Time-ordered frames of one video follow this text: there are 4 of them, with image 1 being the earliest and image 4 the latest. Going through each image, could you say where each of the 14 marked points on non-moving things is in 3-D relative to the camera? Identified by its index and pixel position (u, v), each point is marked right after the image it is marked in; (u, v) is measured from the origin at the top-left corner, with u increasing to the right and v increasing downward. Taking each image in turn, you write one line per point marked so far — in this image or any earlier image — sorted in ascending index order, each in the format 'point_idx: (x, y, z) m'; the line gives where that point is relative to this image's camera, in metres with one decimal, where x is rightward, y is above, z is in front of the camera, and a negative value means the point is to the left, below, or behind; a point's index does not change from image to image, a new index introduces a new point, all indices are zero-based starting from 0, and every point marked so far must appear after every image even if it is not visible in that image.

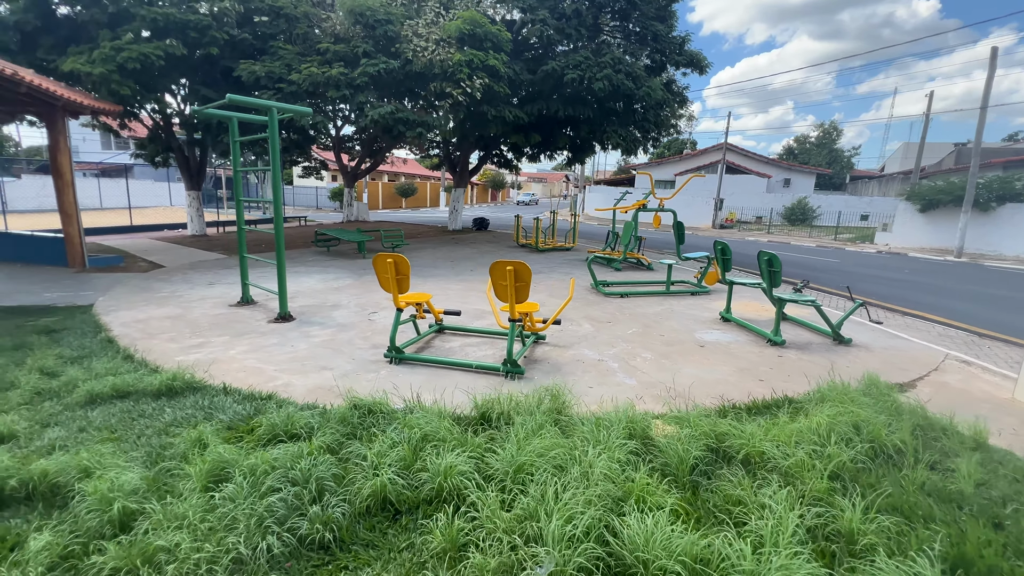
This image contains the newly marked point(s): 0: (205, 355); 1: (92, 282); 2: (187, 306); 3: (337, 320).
0: (-2.8, -0.6, +4.1) m
1: (-6.7, +0.1, +7.2) m
2: (-4.2, -0.2, +5.8) m
3: (-2.0, -0.4, +5.3) m
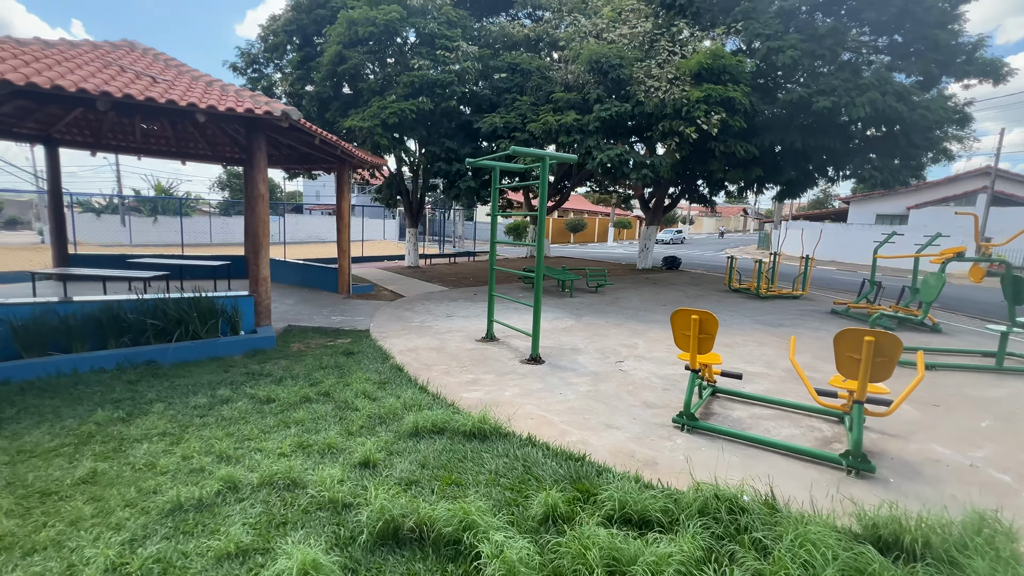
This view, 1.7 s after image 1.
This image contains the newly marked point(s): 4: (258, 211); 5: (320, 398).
0: (-0.2, -1.0, +4.2) m
1: (-2.9, -0.4, +8.5) m
2: (-1.0, -0.7, +6.3) m
3: (+0.8, -0.9, +5.1) m
4: (-3.3, +1.0, +5.9) m
5: (-1.8, -1.0, +4.2) m
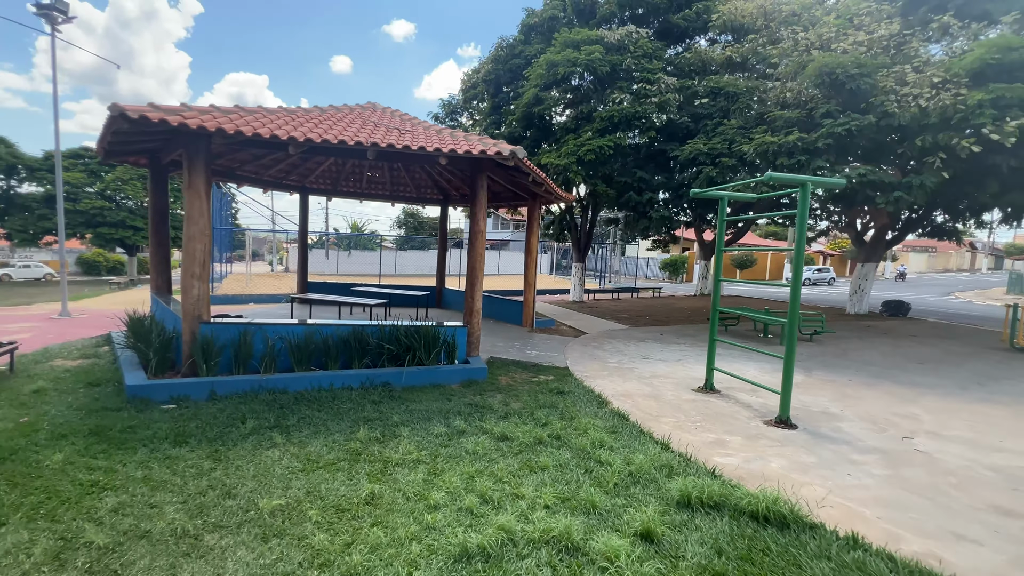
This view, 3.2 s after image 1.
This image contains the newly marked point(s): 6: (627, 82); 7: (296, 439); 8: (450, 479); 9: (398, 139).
0: (+1.8, -1.4, +3.5) m
1: (+0.6, -1.0, +8.5) m
2: (+1.8, -1.2, +5.7) m
3: (+3.2, -1.4, +4.1) m
4: (-0.5, +0.6, +6.2) m
5: (+0.4, -1.3, +3.9) m
6: (+2.2, +4.2, +9.1) m
7: (-2.0, -1.4, +4.1) m
8: (-0.5, -1.4, +3.3) m
9: (-1.4, +1.9, +5.6) m
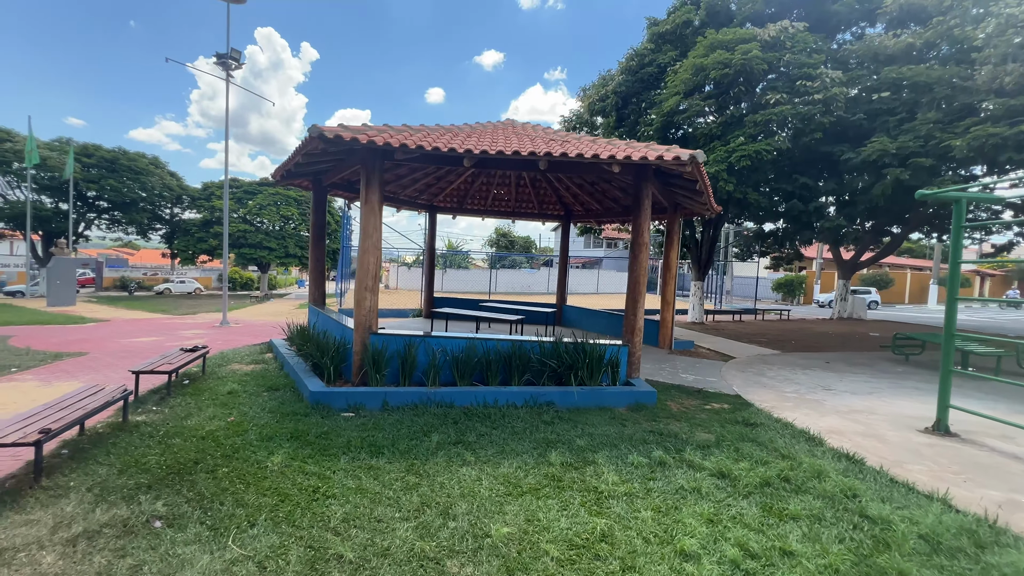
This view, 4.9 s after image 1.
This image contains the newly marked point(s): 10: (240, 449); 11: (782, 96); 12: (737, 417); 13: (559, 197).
0: (+3.4, -1.5, +2.7) m
1: (+3.1, -1.3, +7.8) m
2: (+3.7, -1.4, +4.9) m
3: (+4.8, -1.5, +3.0) m
4: (+1.6, +0.4, +5.8) m
5: (+2.0, -1.5, +3.3) m
6: (+4.8, +3.8, +8.3) m
7: (-0.2, -1.5, +3.9) m
8: (+1.1, -1.5, +2.9) m
9: (+0.6, +1.7, +5.5) m
10: (-2.4, -1.4, +3.9) m
11: (+4.7, +3.4, +7.9) m
12: (+2.5, -1.4, +4.9) m
13: (+1.1, +2.2, +10.8) m
